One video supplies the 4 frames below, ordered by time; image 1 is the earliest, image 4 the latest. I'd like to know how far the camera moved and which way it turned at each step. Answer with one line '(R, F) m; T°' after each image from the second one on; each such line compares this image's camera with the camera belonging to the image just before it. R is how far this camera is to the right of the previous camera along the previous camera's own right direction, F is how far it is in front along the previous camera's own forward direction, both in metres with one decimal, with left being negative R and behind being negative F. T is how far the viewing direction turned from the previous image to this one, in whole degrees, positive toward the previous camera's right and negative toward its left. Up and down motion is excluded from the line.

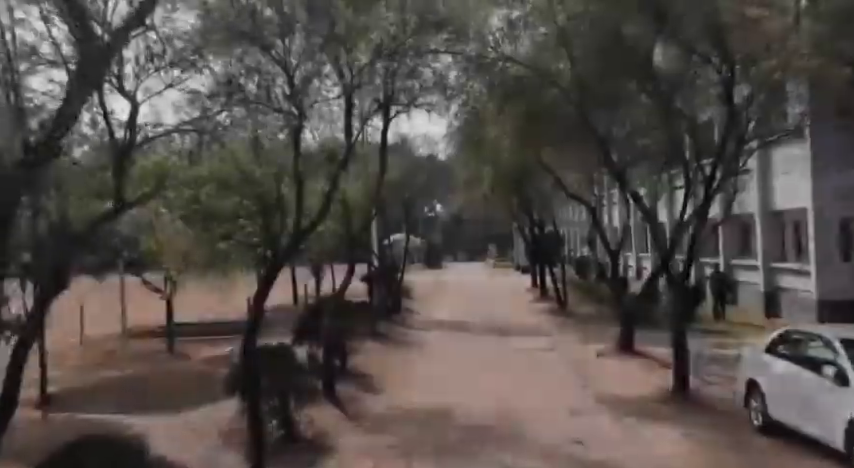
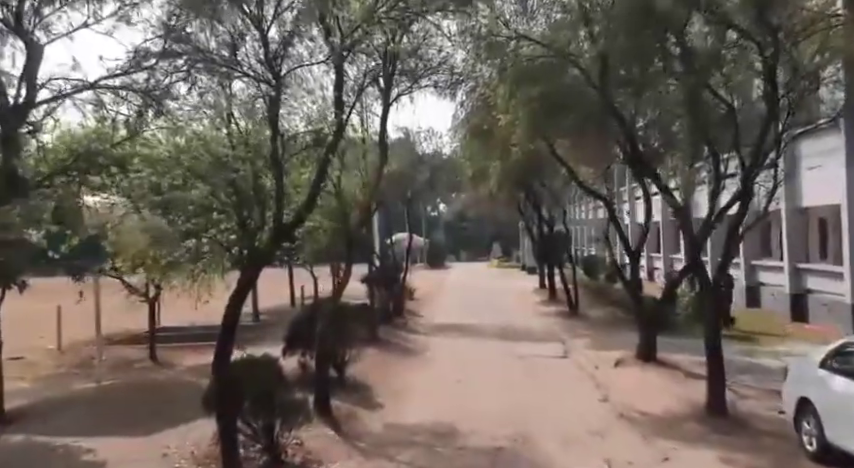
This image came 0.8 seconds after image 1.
(0.0, +1.2) m; 0°
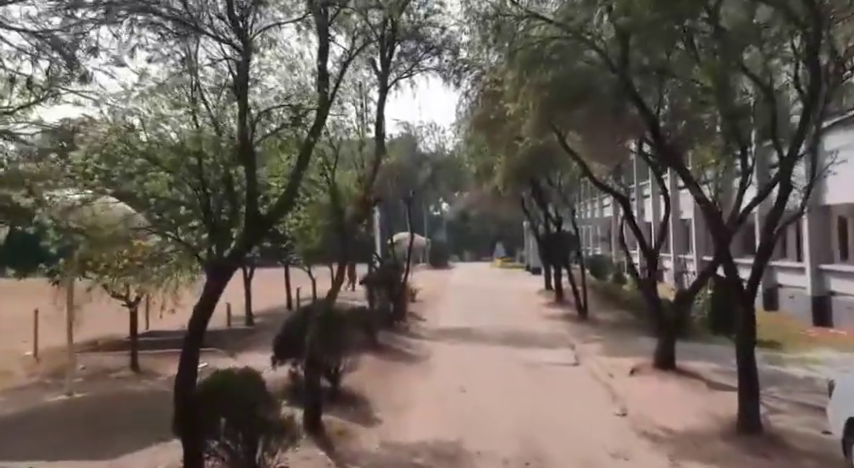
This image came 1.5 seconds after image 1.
(0.0, +1.0) m; 0°
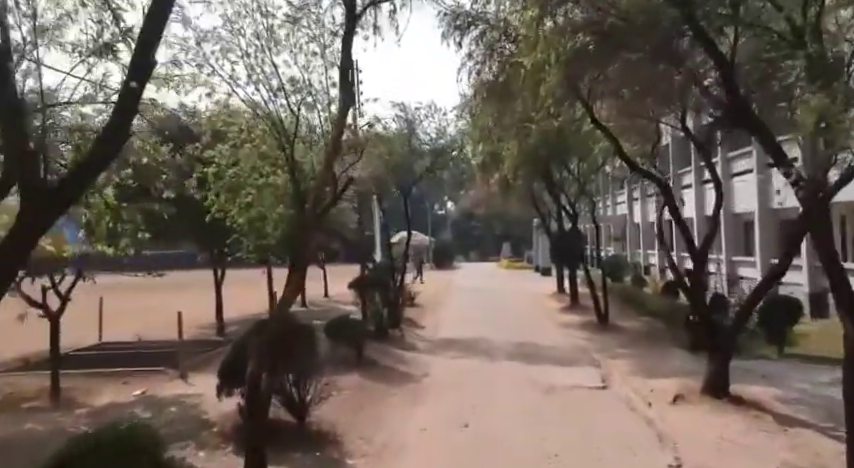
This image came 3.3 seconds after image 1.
(+0.2, +2.6) m; -1°
